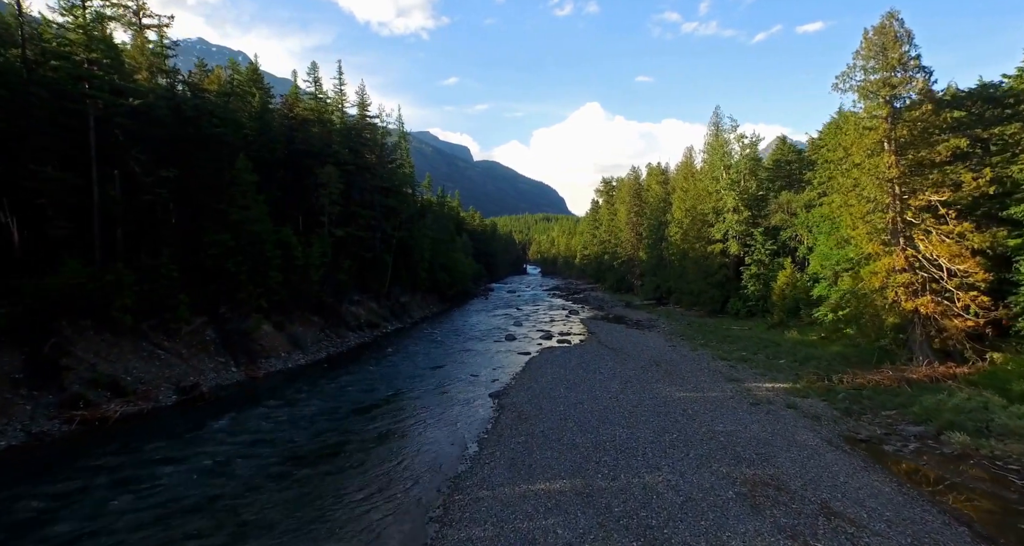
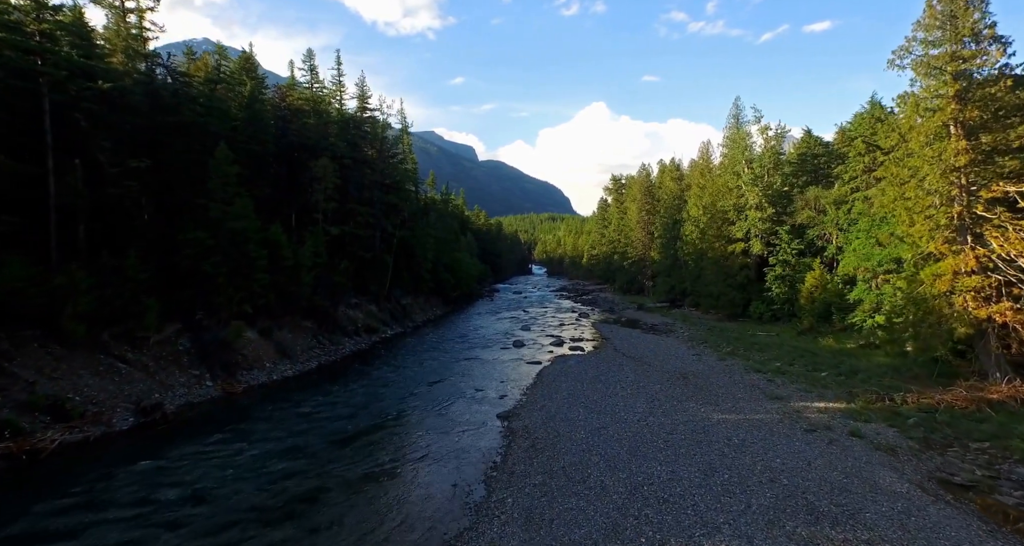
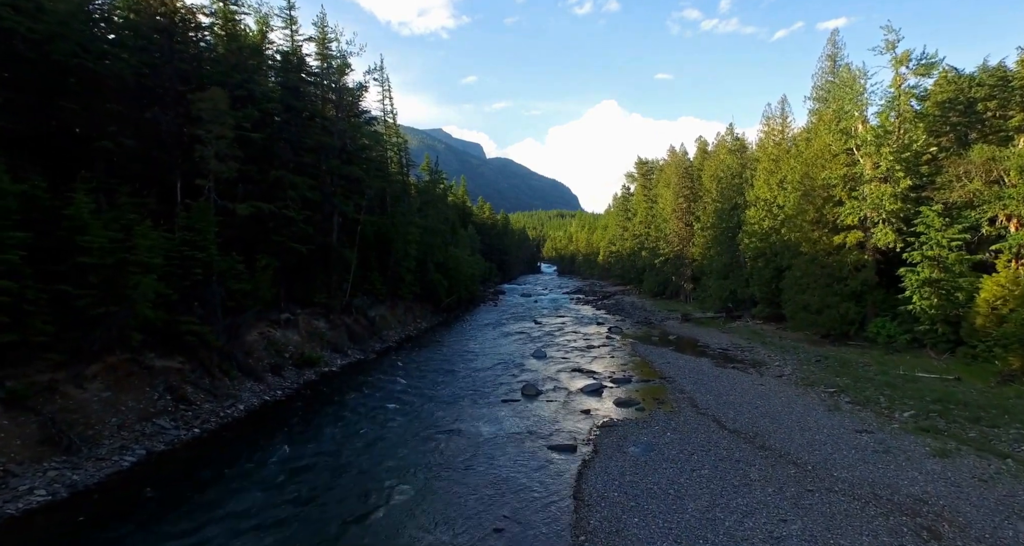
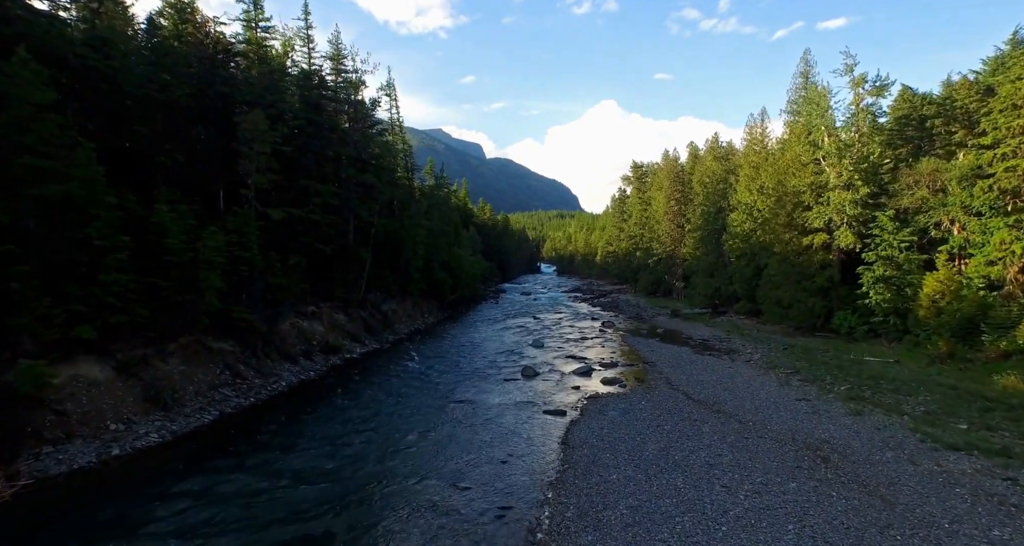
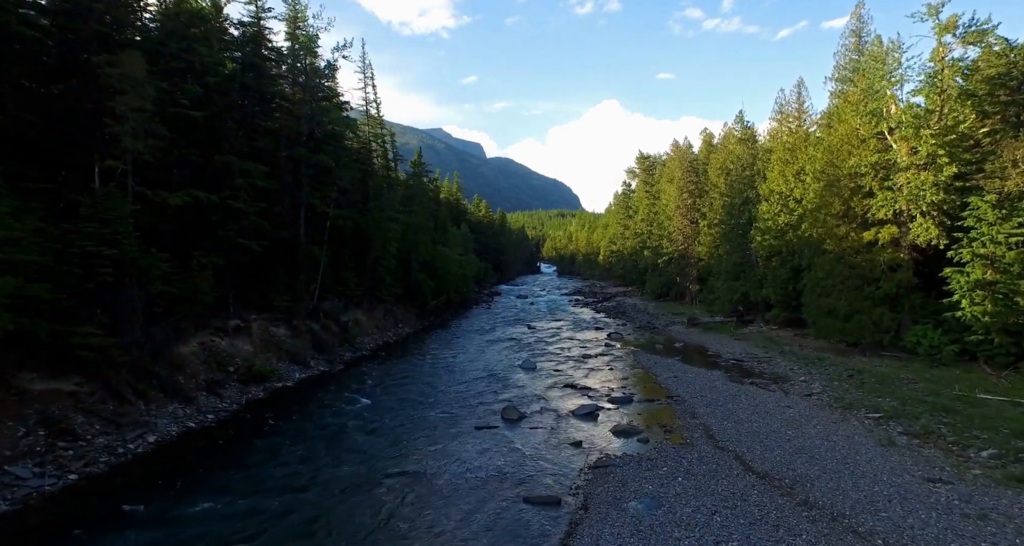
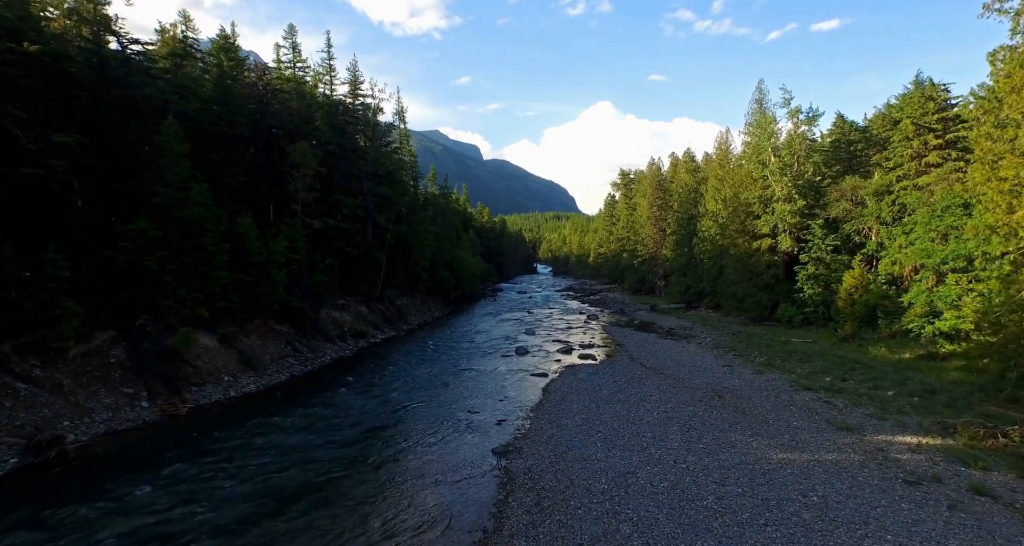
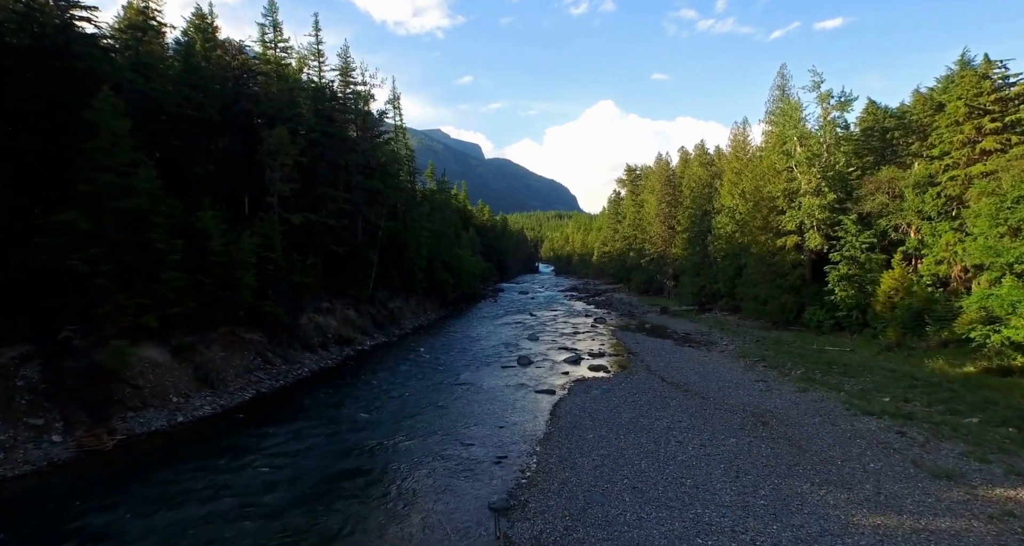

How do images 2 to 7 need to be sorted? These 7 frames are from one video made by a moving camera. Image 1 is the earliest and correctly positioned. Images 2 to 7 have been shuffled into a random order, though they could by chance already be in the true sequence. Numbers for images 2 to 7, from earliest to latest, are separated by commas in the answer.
2, 6, 7, 4, 3, 5
